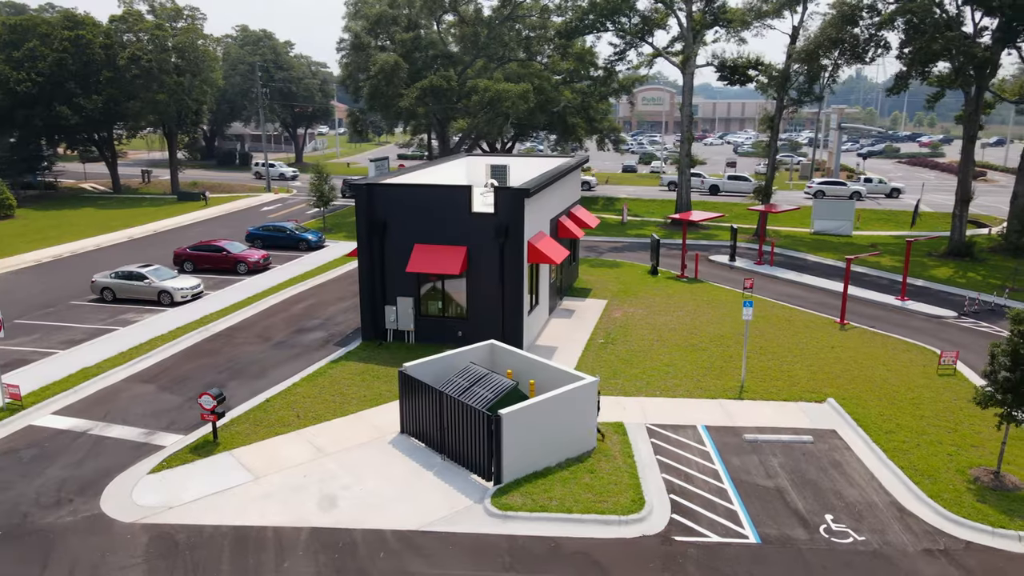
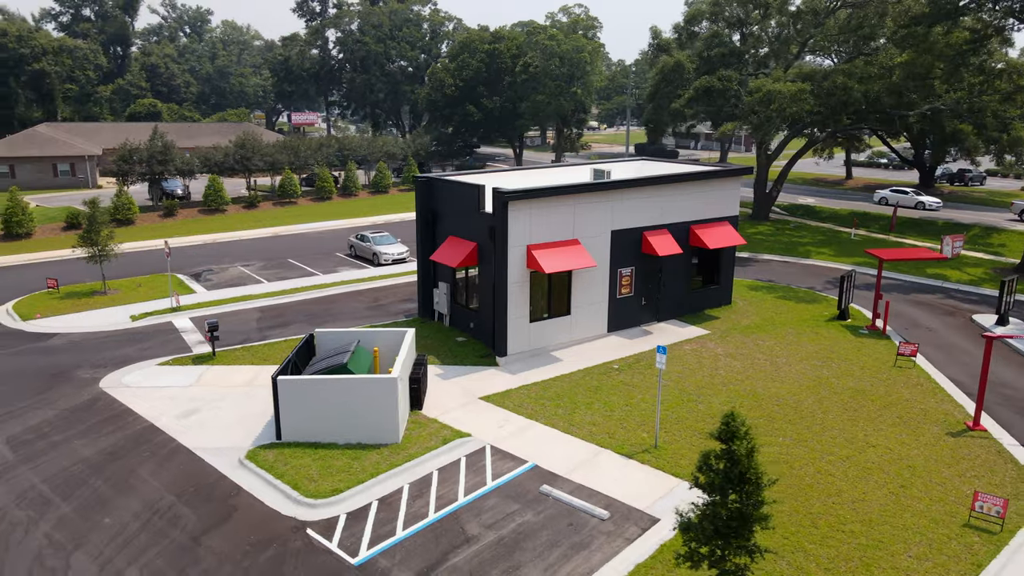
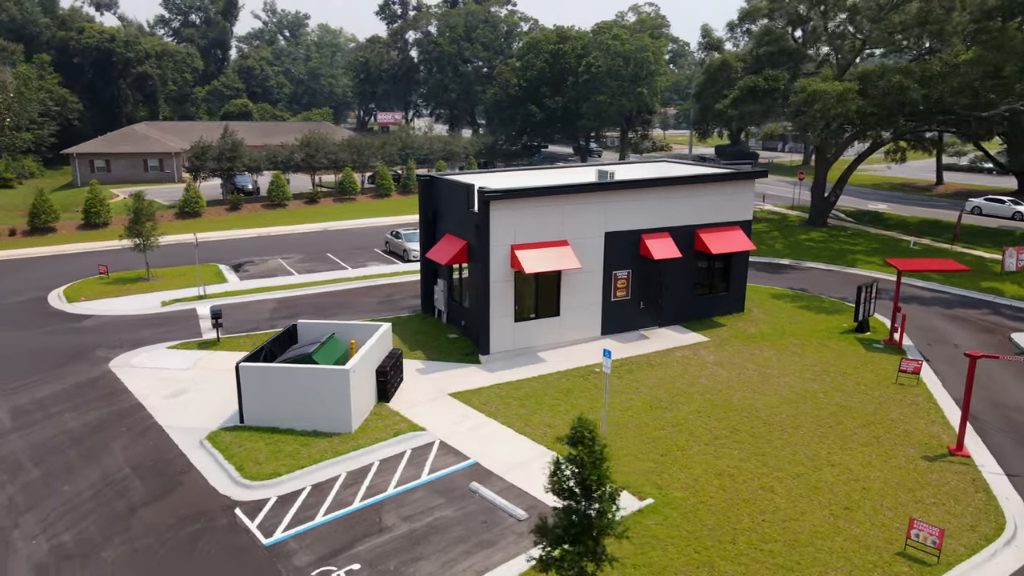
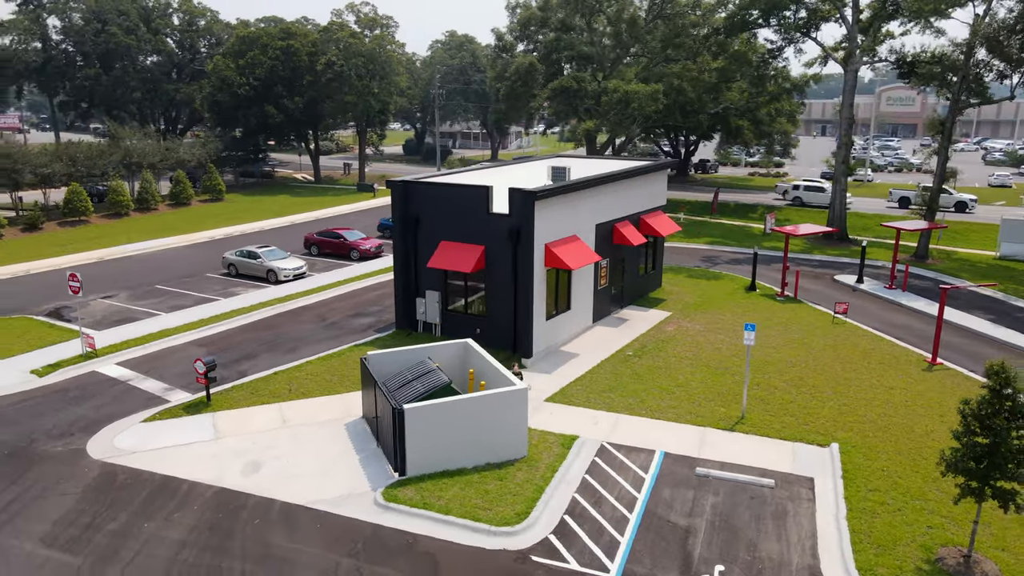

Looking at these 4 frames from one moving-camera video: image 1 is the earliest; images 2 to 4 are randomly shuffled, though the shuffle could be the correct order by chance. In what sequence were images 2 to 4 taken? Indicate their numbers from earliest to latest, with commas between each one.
4, 2, 3
